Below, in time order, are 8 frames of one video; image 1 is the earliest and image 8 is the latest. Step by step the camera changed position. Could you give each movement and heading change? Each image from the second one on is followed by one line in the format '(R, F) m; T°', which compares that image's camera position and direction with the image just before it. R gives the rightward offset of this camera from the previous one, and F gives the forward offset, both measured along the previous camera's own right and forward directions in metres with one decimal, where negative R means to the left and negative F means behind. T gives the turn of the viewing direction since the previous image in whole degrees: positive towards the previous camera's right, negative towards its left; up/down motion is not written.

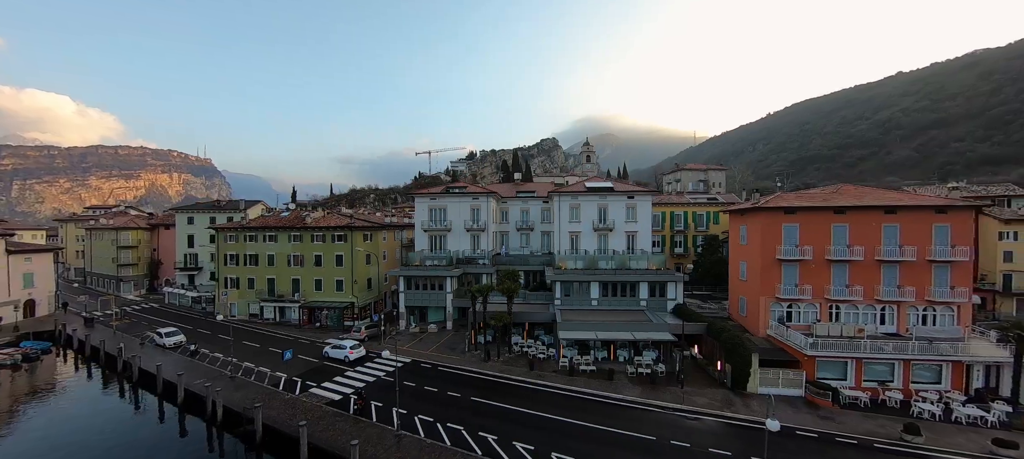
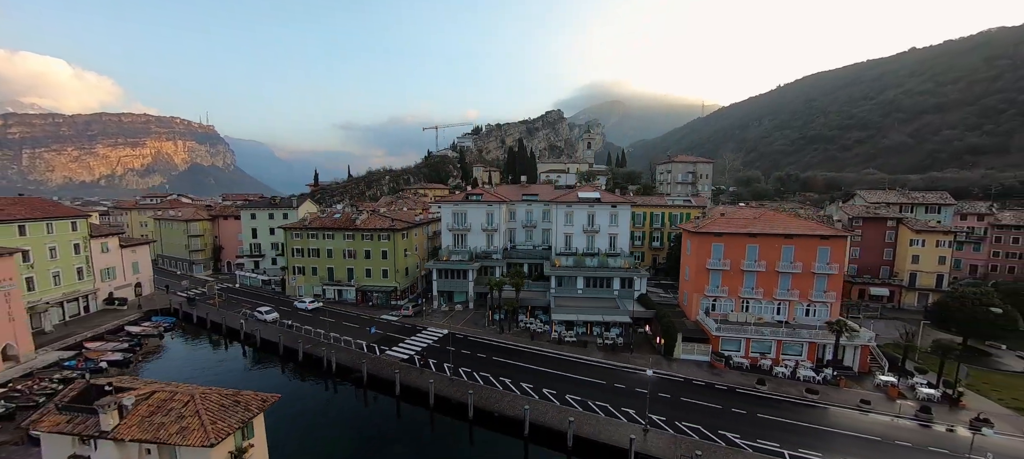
(-0.4, -8.3) m; 0°
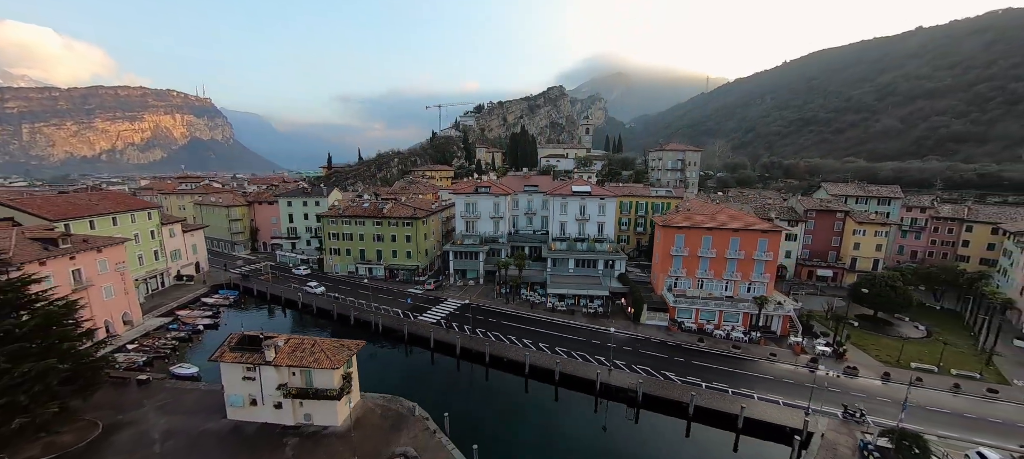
(-0.4, -7.3) m; 0°
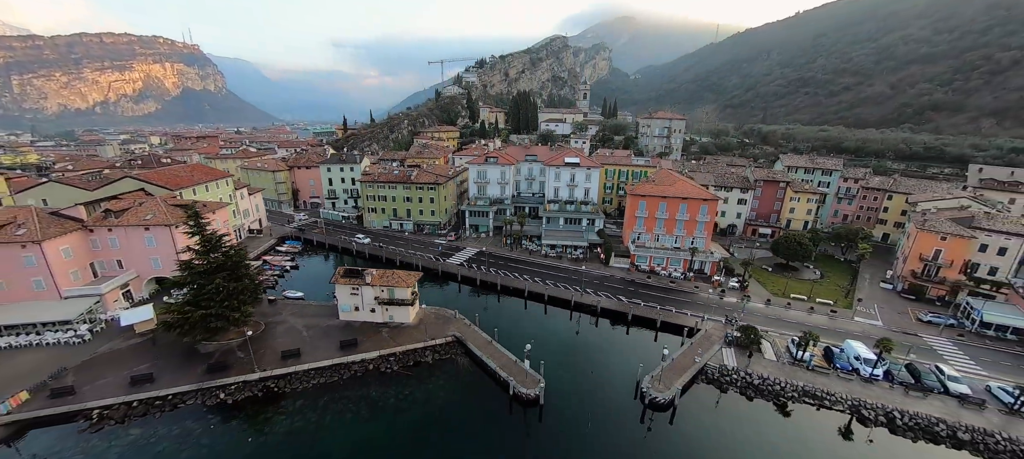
(-0.5, -11.9) m; 0°
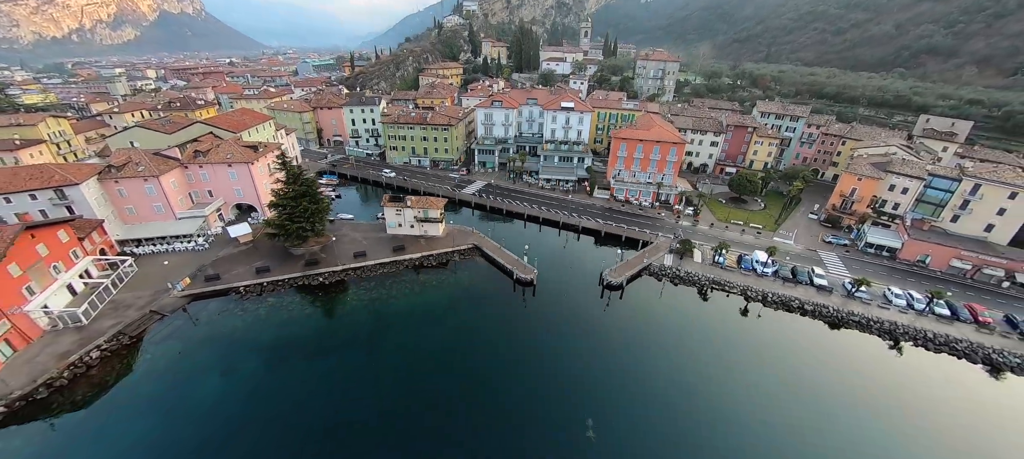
(-0.4, -11.4) m; 0°
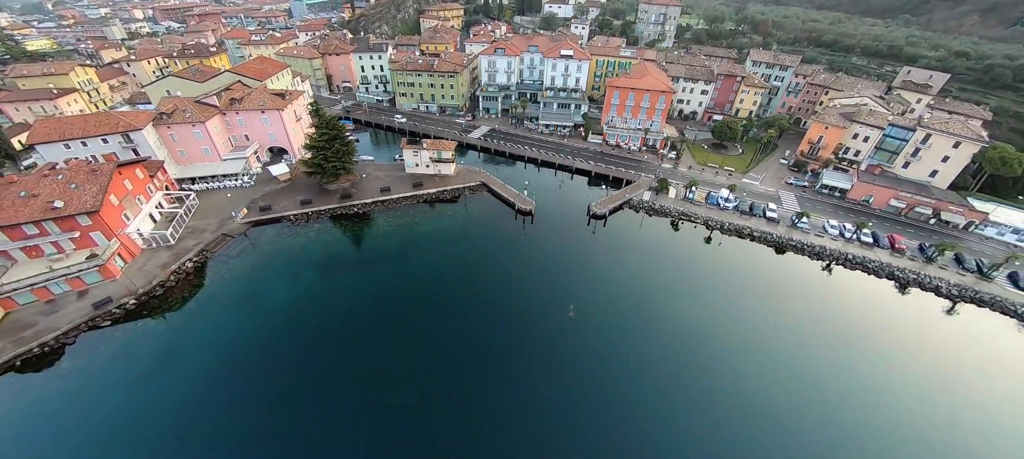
(-0.2, -7.8) m; 0°
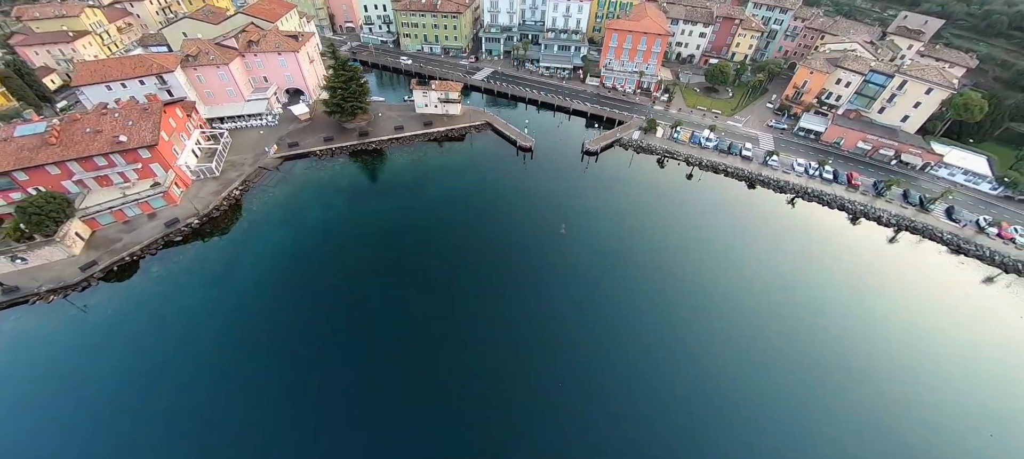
(-0.5, -6.7) m; 0°
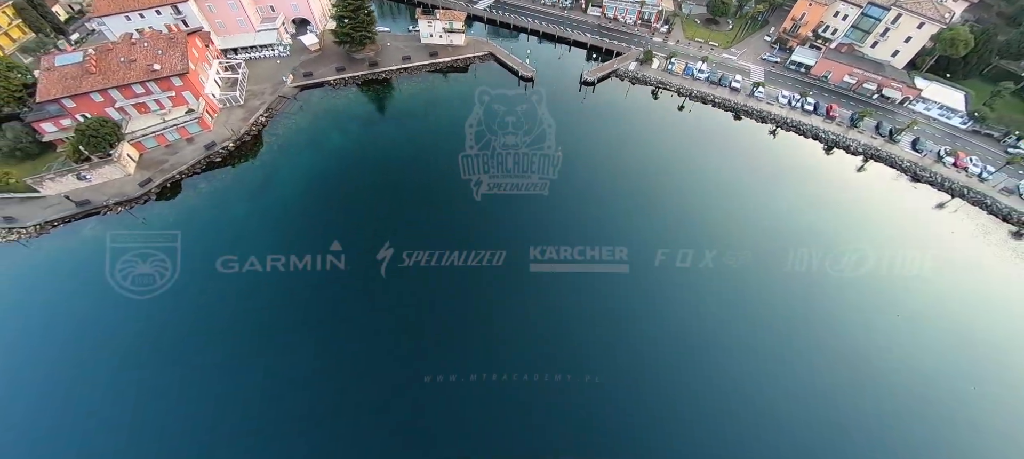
(-0.9, -6.0) m; 0°
